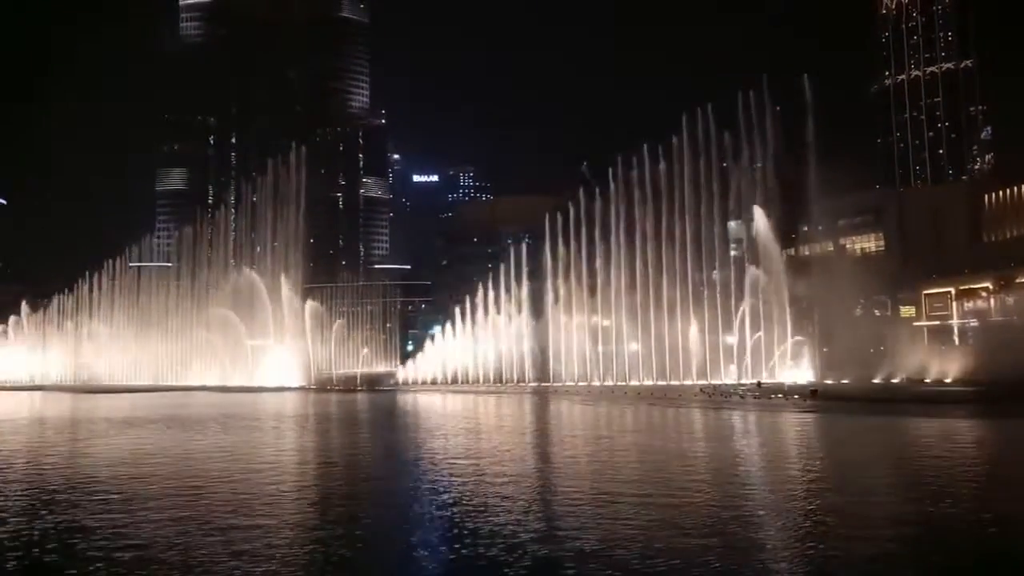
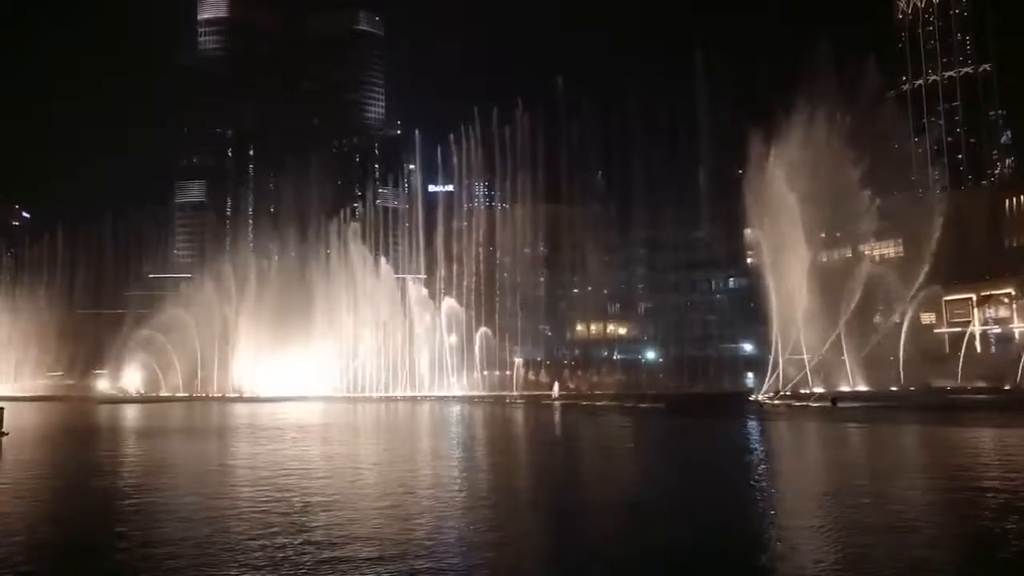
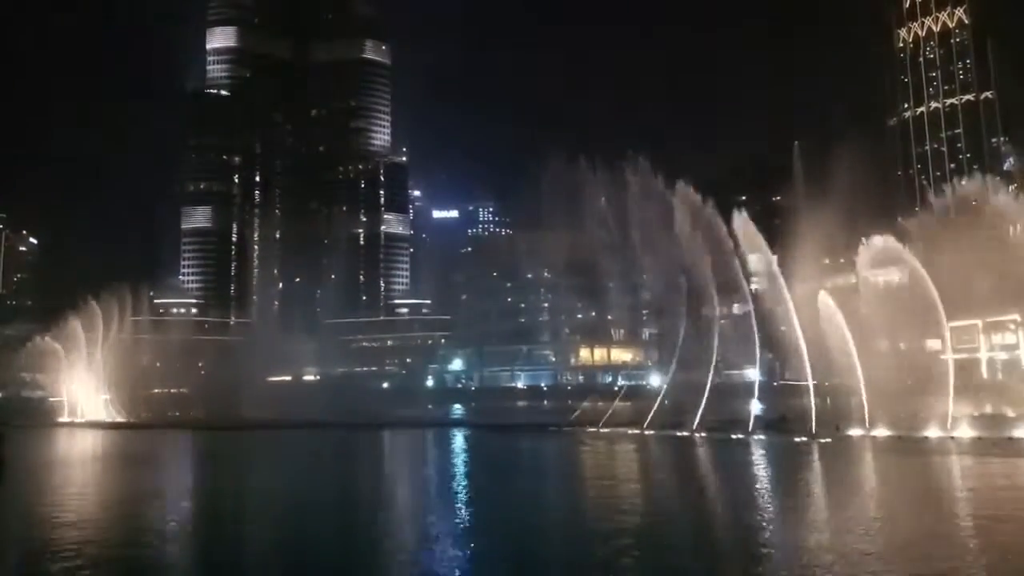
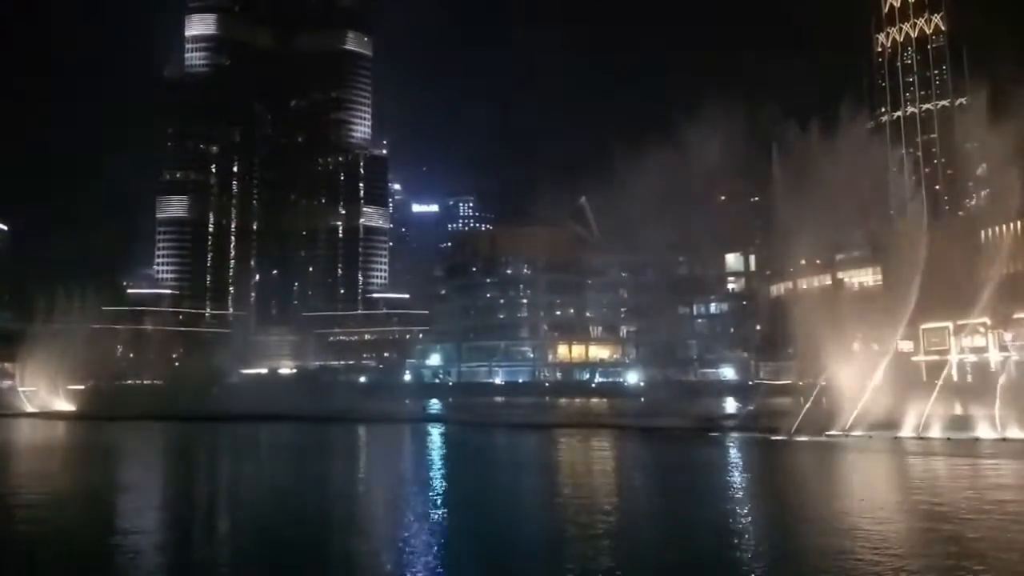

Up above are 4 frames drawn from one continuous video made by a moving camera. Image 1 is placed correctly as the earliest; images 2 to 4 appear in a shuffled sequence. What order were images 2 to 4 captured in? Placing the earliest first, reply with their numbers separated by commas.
2, 3, 4
